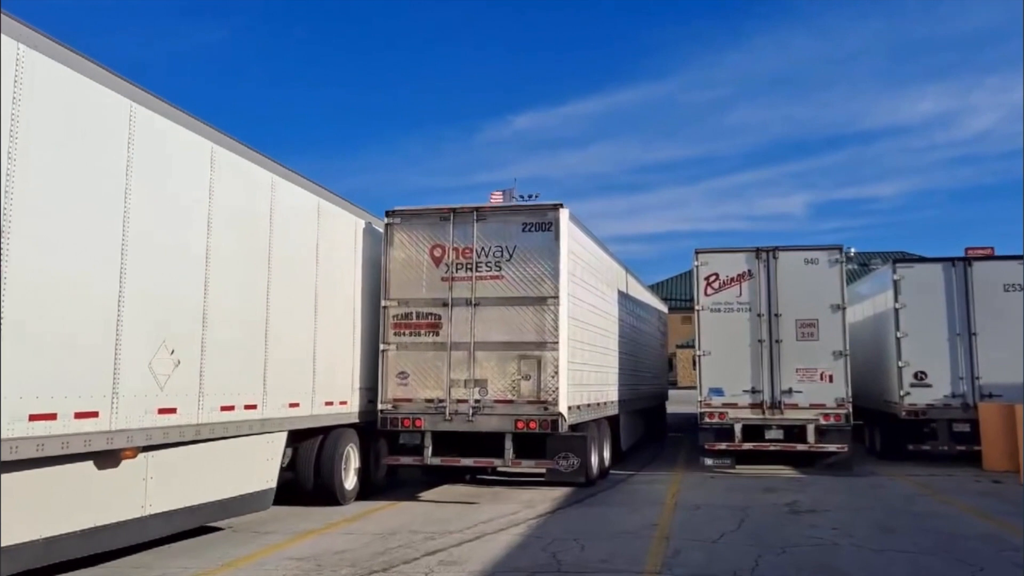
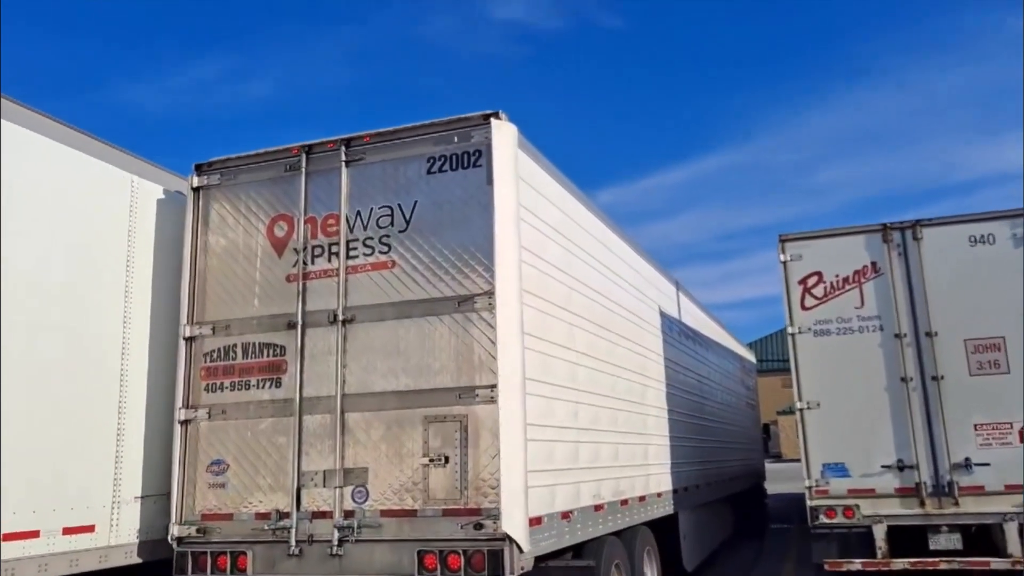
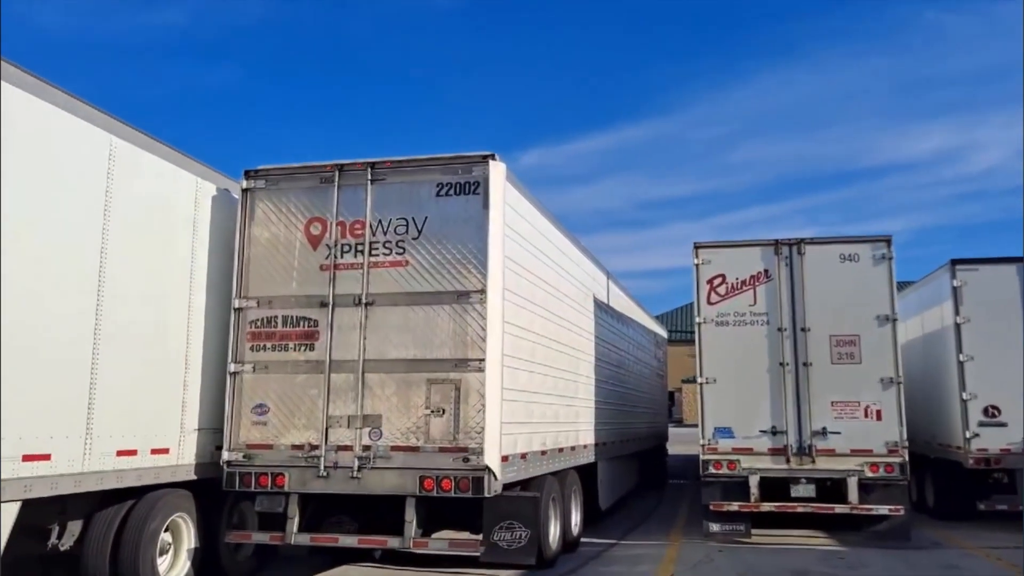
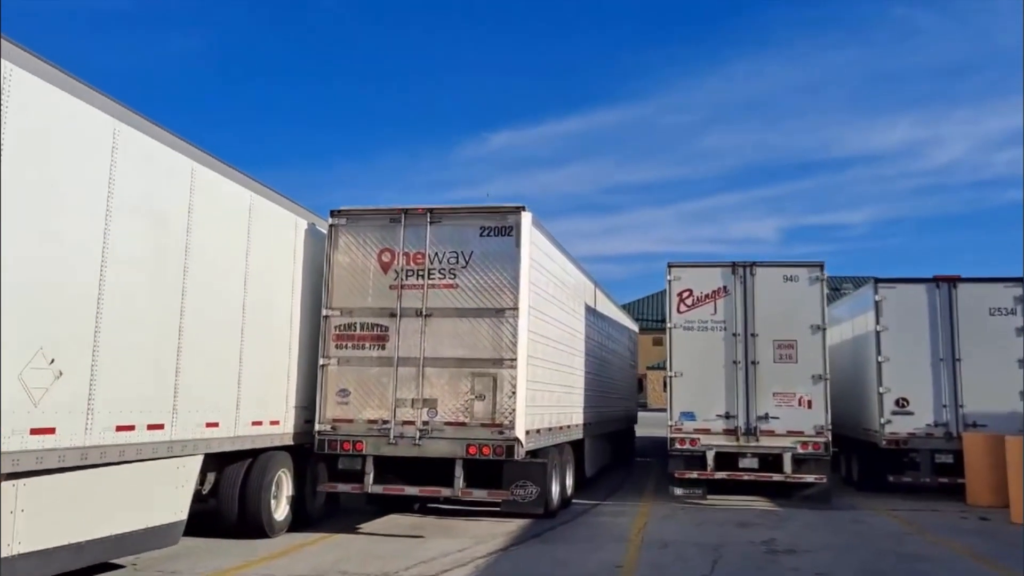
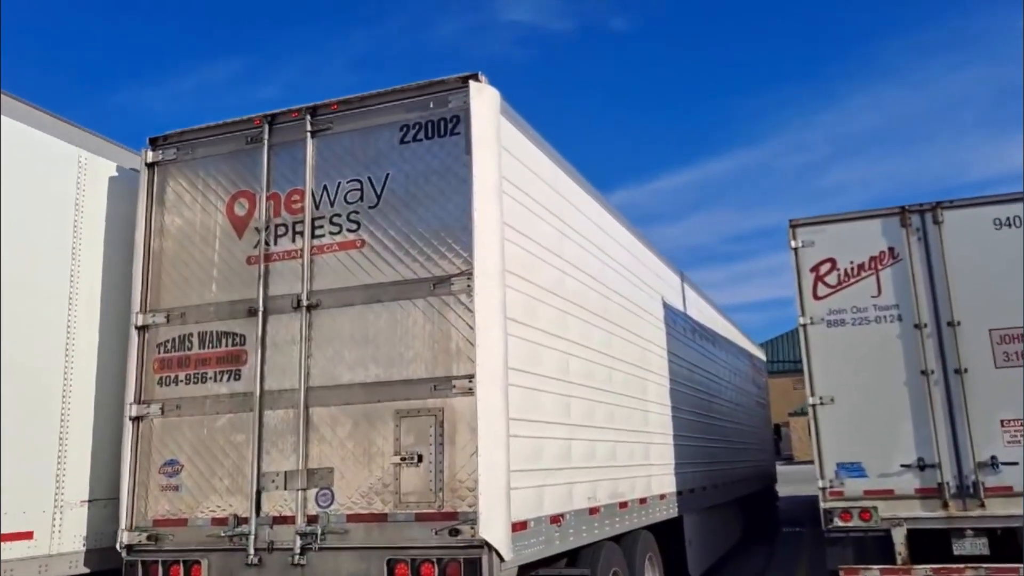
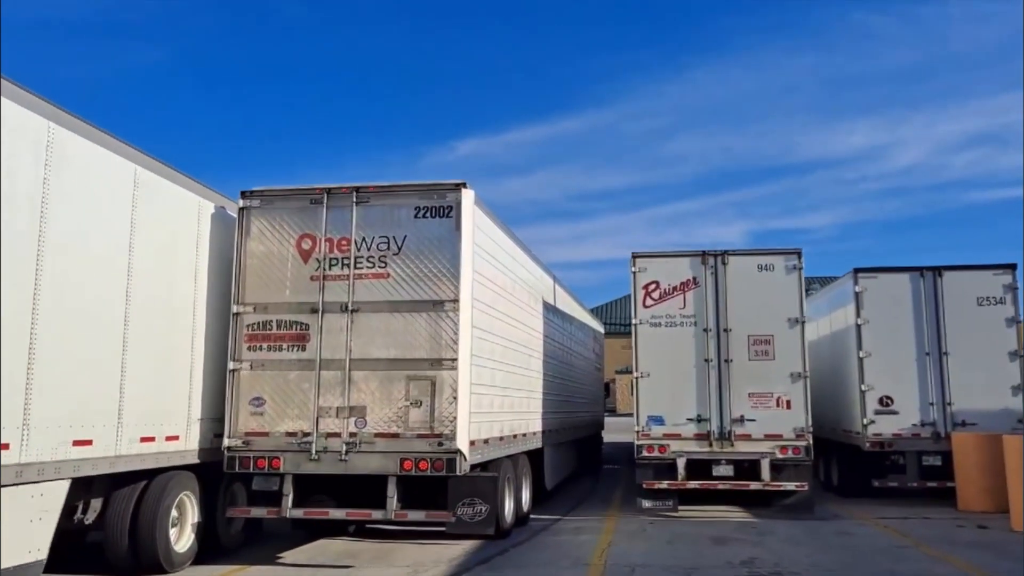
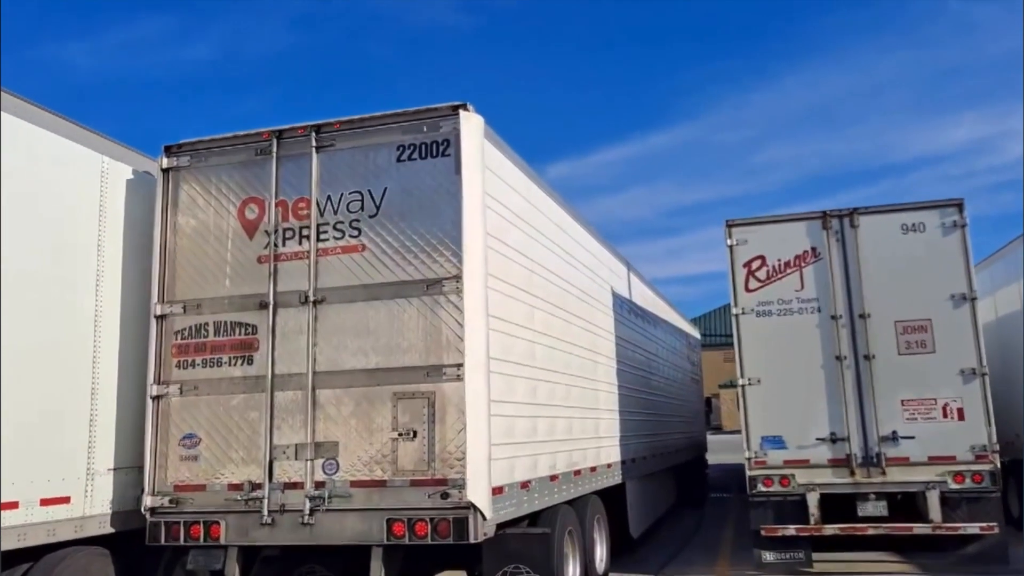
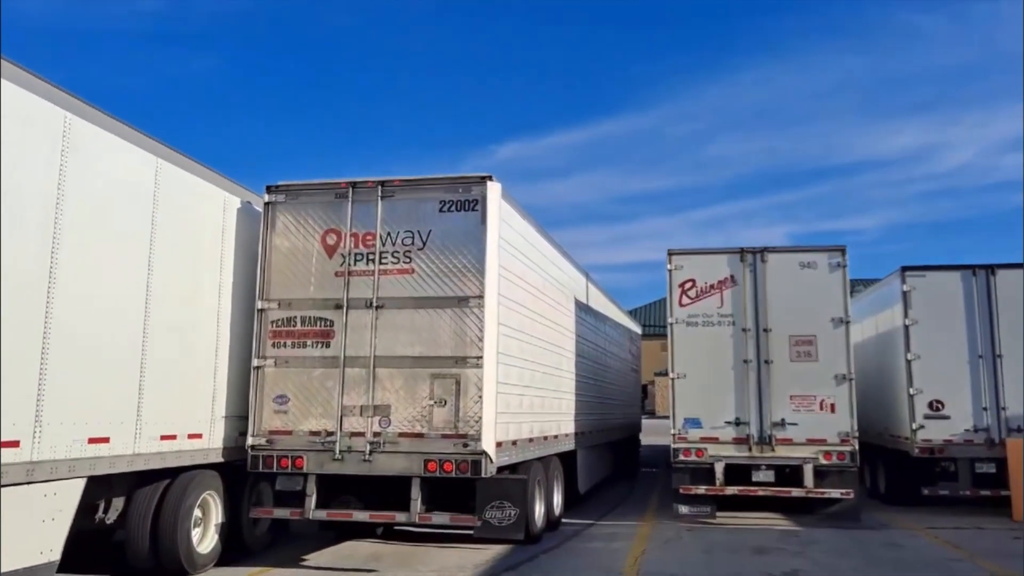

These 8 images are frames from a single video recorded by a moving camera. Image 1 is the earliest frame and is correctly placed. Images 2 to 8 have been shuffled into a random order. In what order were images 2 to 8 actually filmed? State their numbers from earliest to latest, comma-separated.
4, 6, 8, 3, 7, 2, 5
